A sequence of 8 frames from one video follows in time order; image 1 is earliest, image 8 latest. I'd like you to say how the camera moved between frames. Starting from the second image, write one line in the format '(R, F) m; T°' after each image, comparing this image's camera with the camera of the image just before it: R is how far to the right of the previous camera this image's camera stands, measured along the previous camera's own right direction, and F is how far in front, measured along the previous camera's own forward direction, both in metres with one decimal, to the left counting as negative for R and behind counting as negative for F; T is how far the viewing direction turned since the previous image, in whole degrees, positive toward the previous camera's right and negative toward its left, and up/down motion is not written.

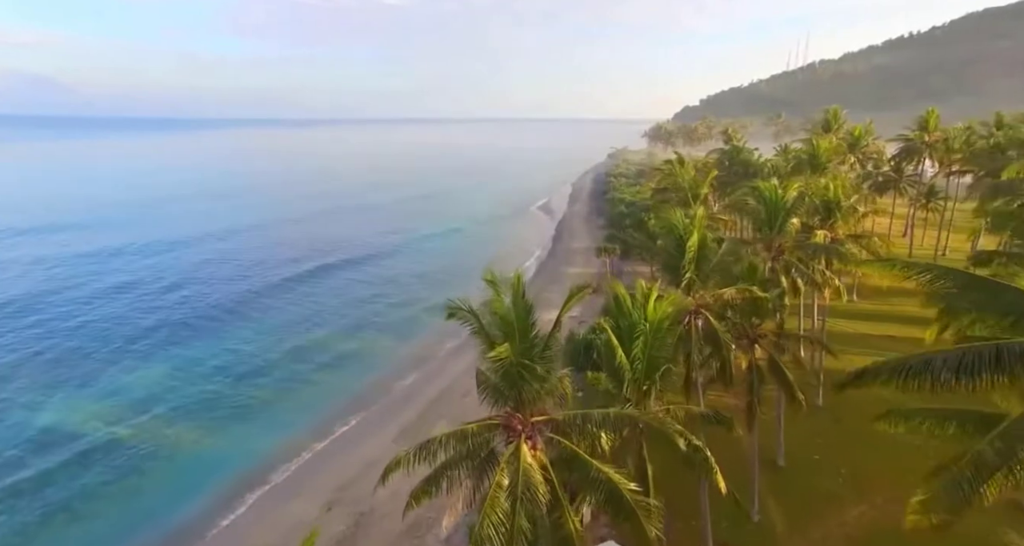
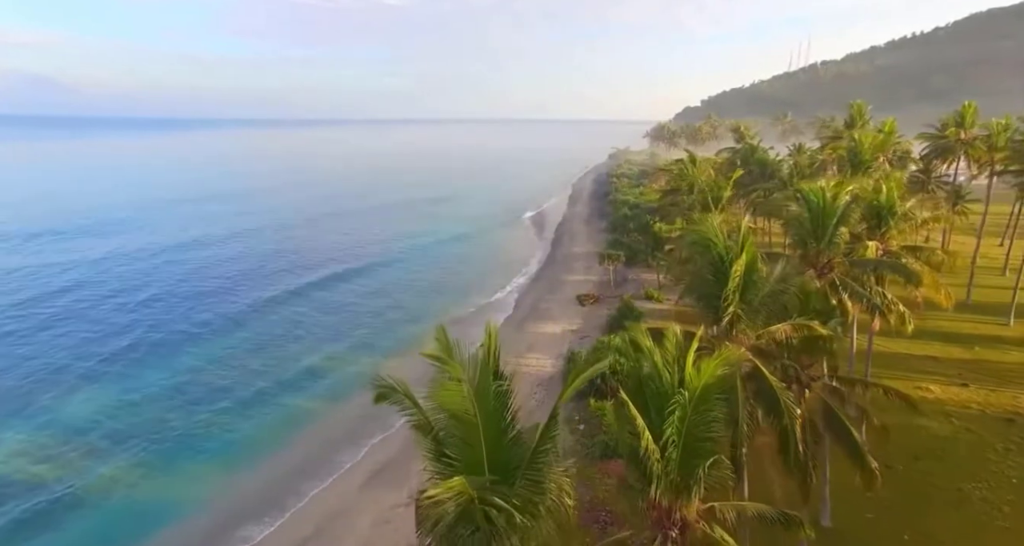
(+0.3, +3.7) m; 0°
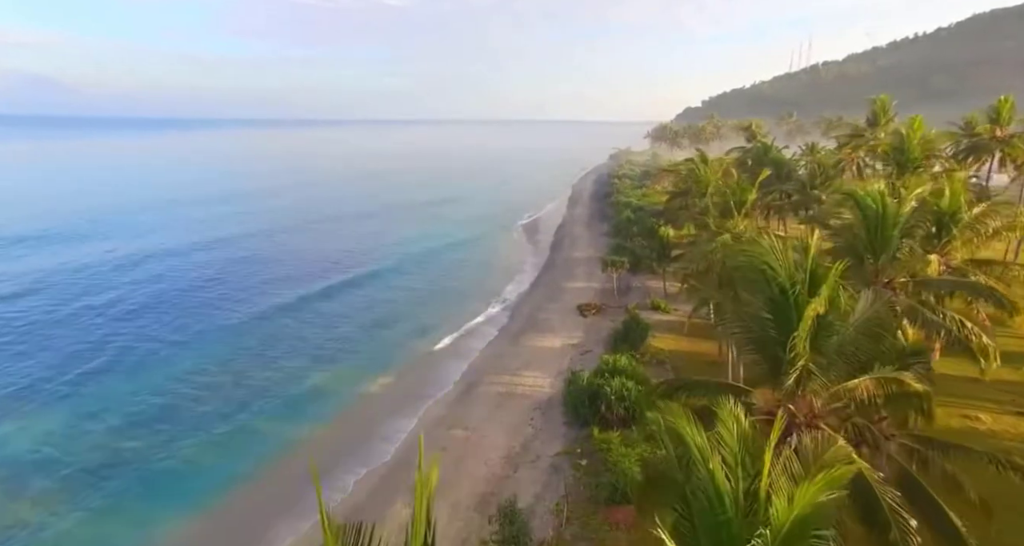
(+0.3, +3.0) m; 0°
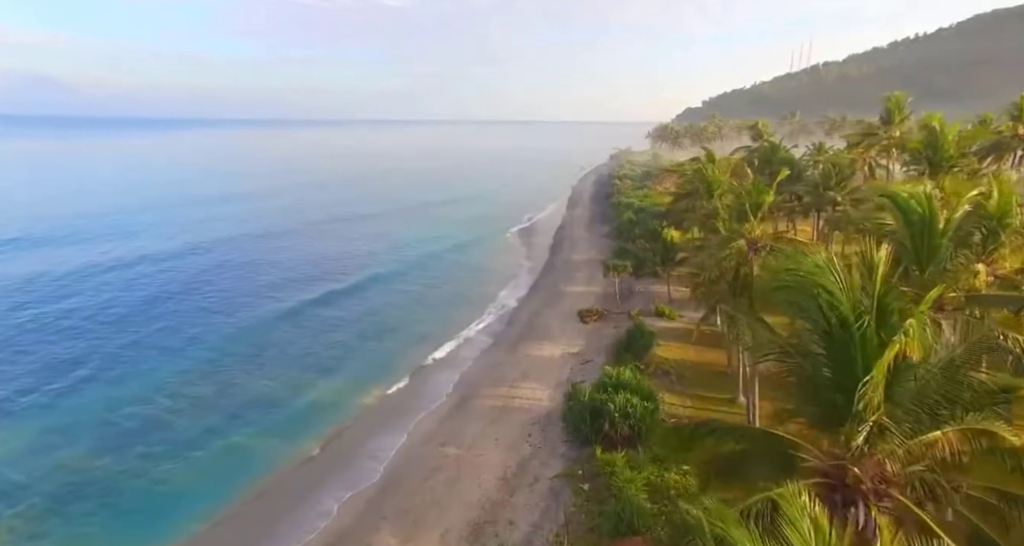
(+0.1, +1.7) m; 0°
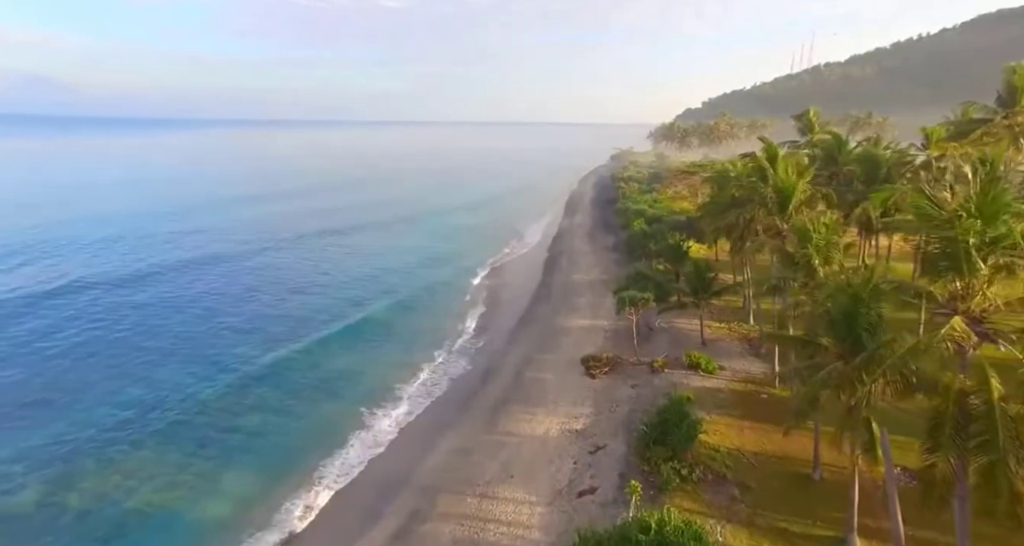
(+0.8, +10.0) m; 0°
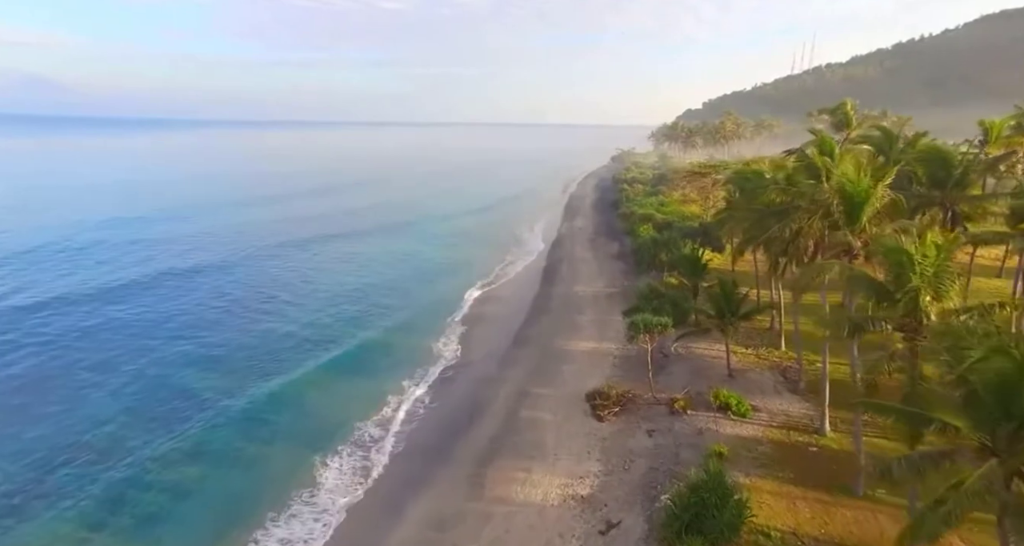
(+0.3, +4.8) m; 0°
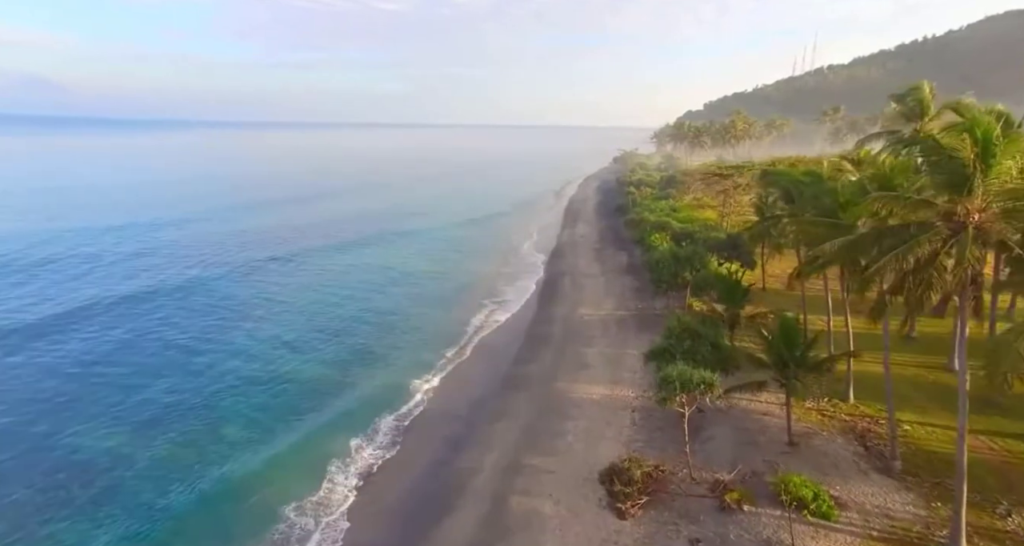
(+0.4, +6.7) m; 0°
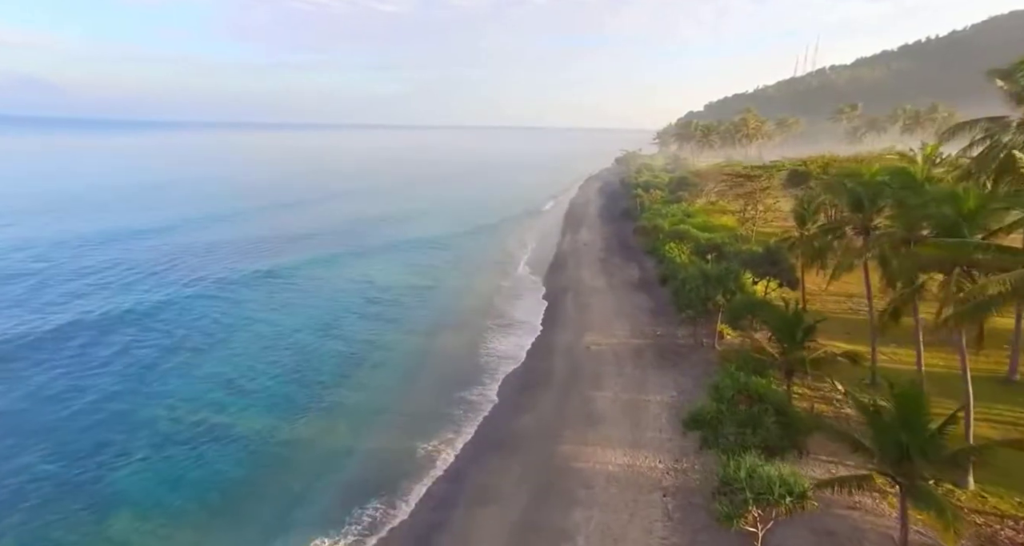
(+0.3, +6.4) m; 0°
